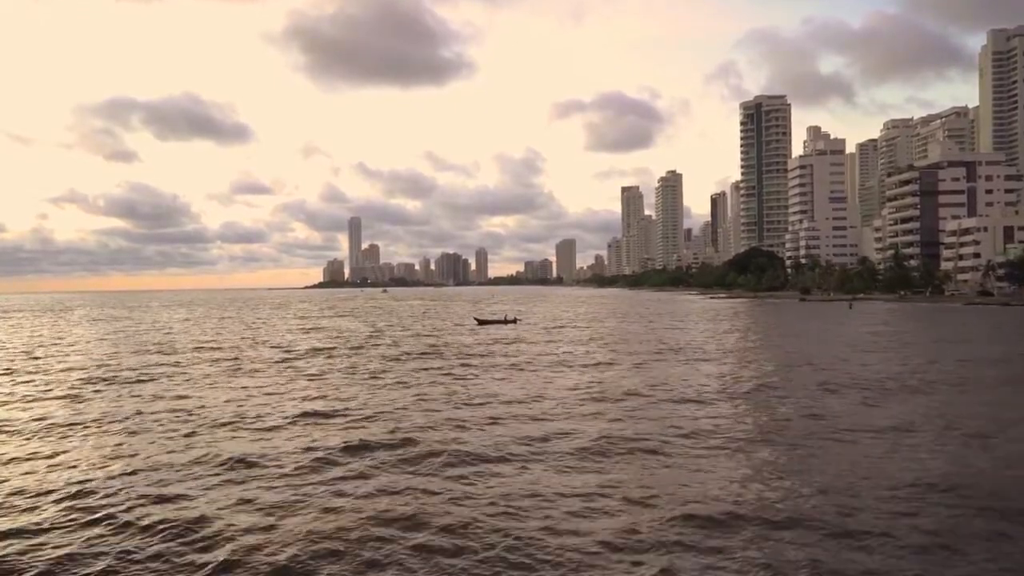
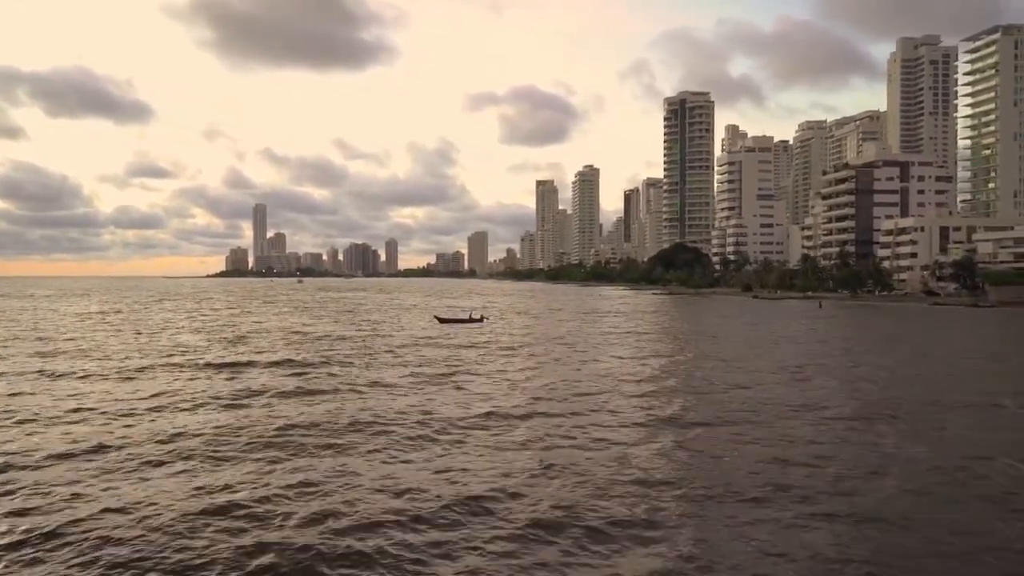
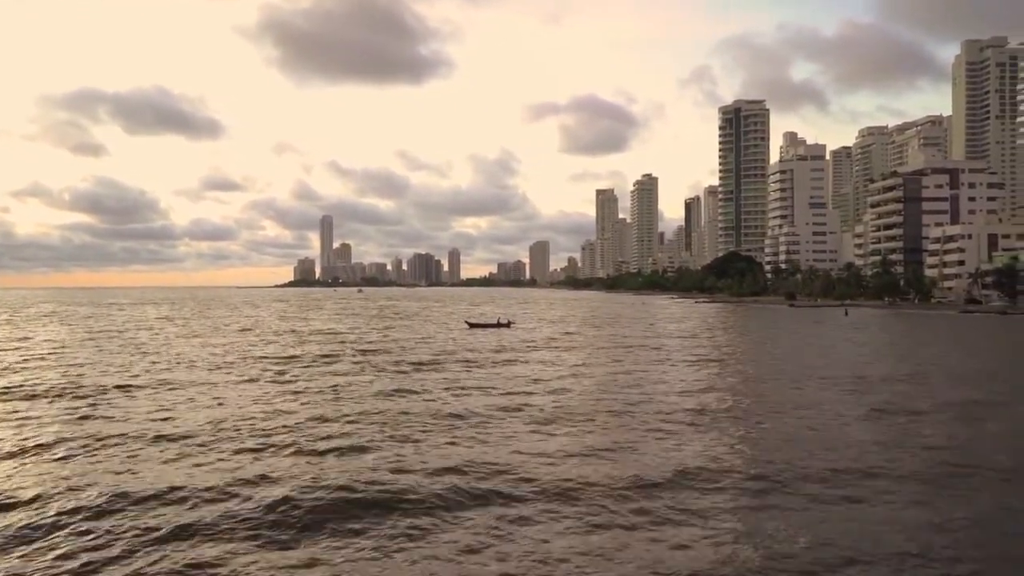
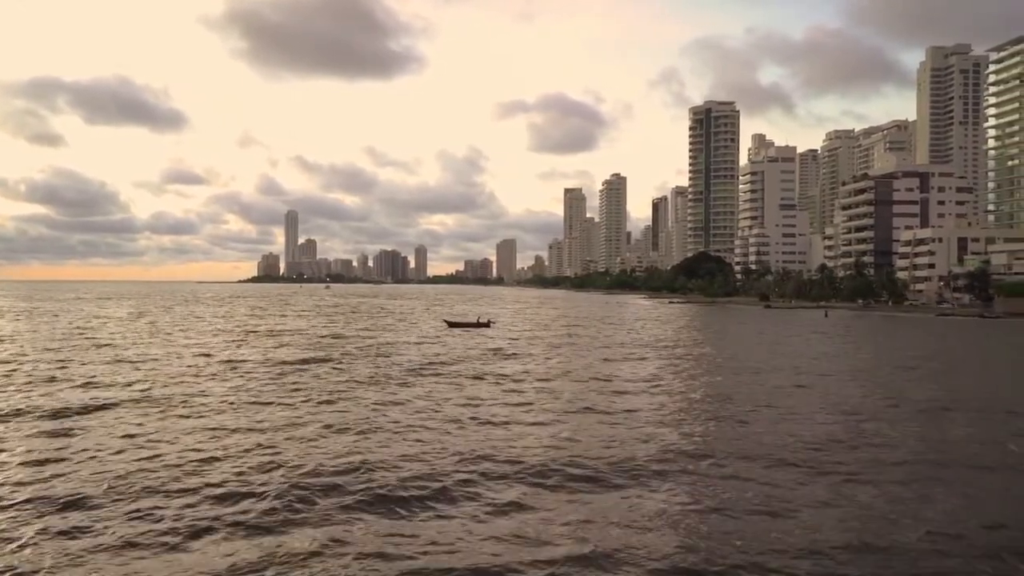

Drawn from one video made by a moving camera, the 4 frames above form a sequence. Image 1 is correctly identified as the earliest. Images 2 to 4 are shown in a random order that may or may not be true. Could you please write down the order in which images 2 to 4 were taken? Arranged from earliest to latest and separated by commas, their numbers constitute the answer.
3, 4, 2
